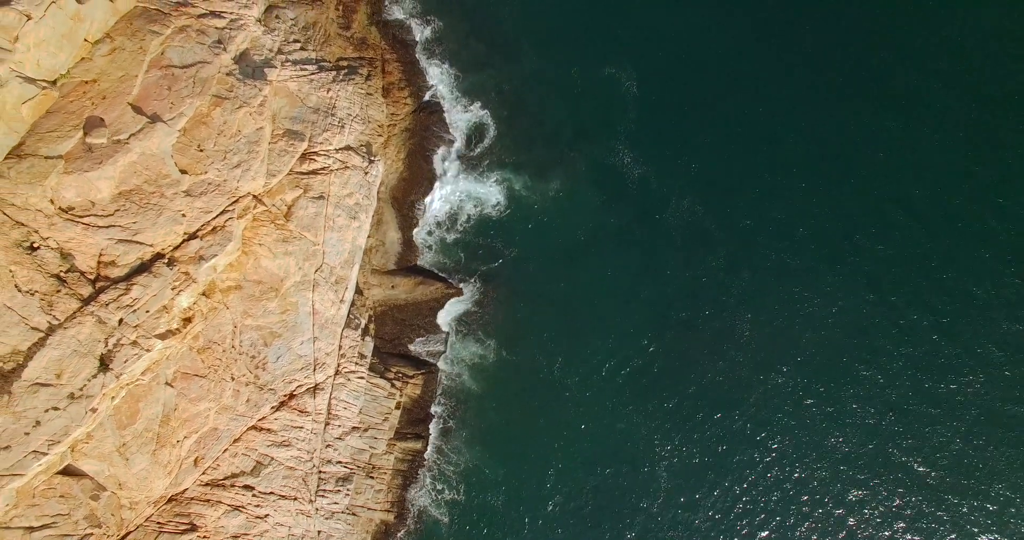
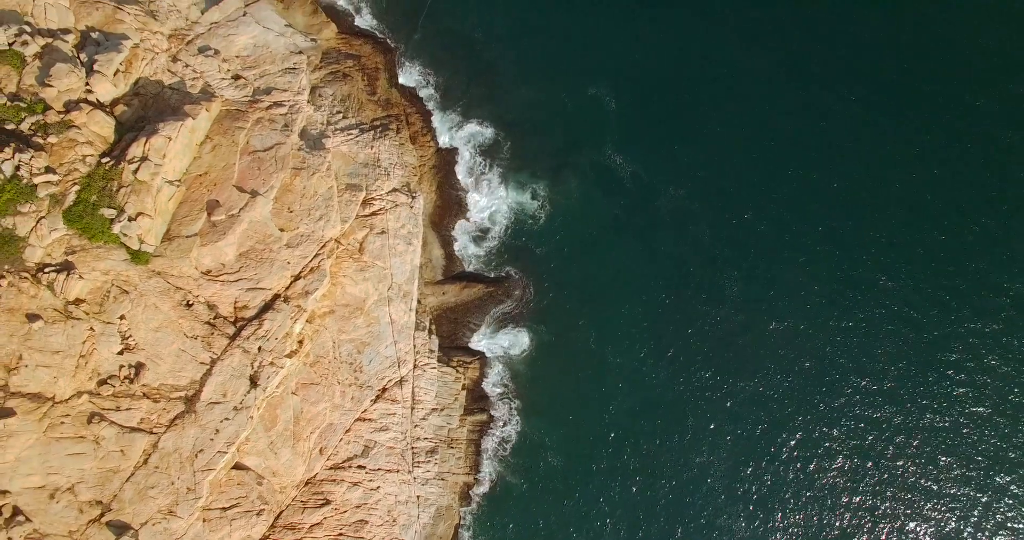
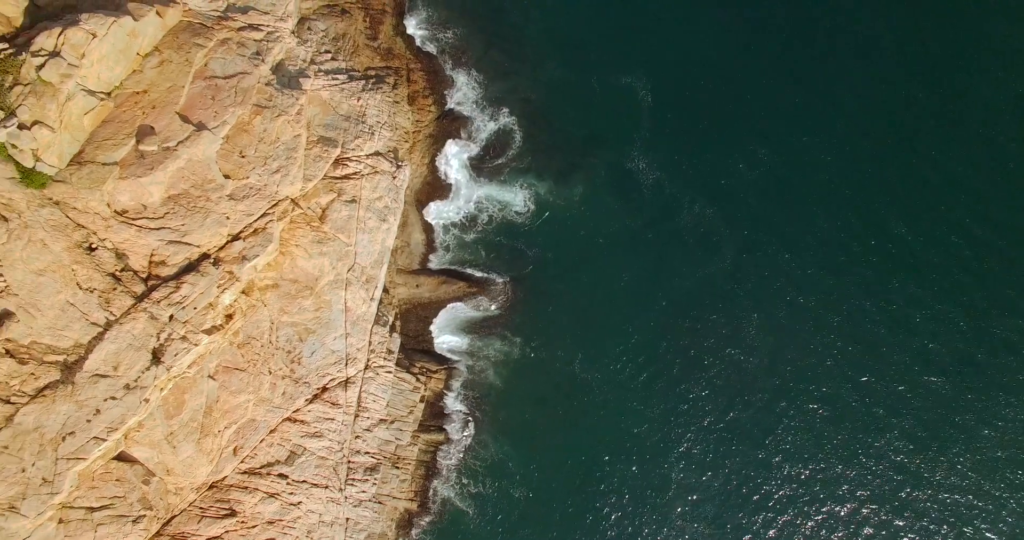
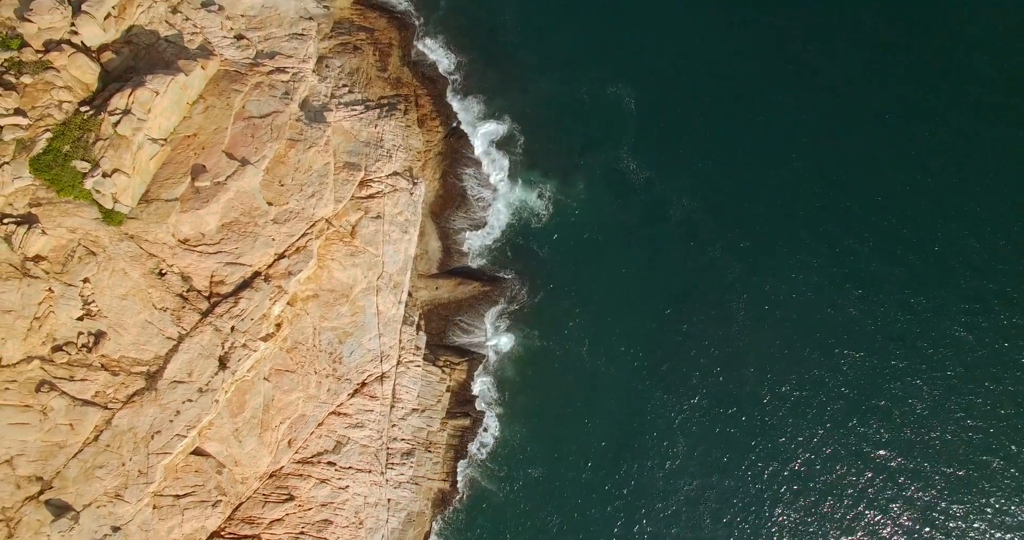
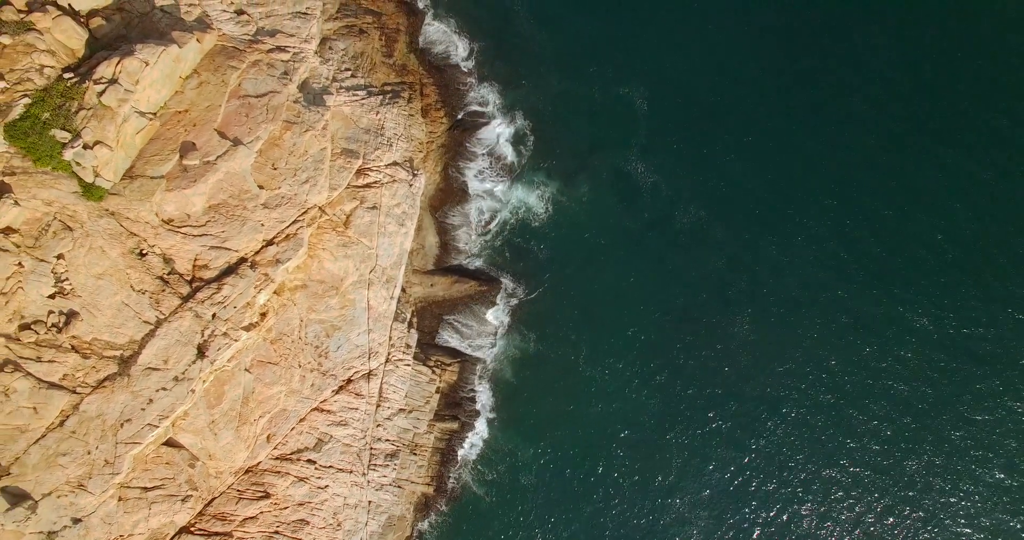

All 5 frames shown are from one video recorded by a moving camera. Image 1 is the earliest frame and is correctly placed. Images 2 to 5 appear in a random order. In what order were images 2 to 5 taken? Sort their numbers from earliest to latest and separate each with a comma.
3, 5, 4, 2
